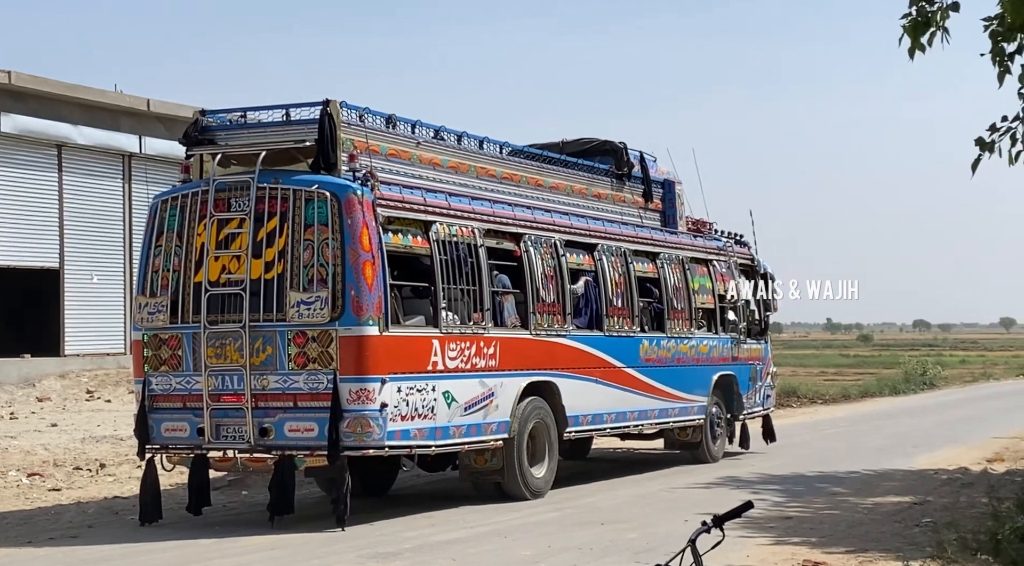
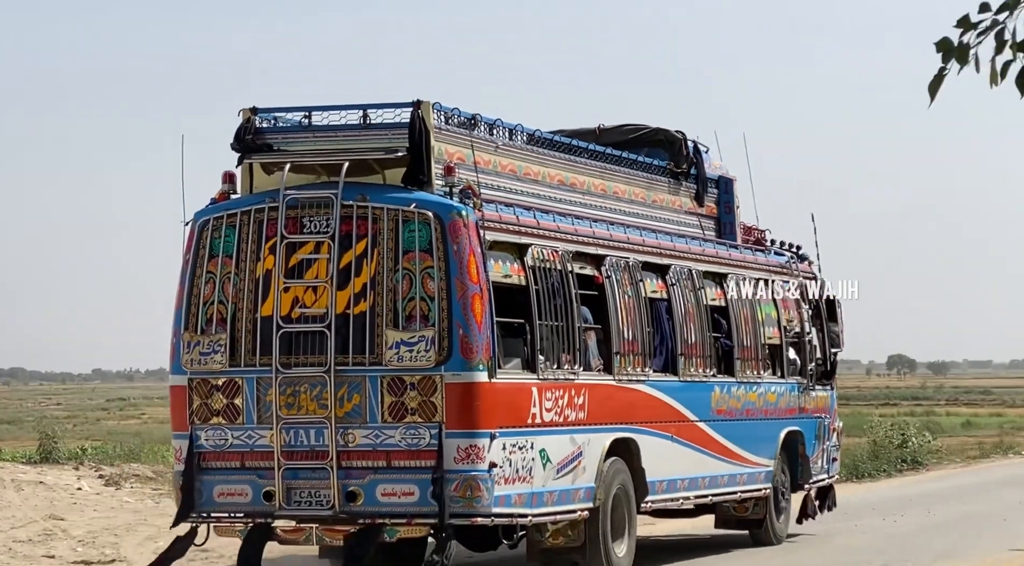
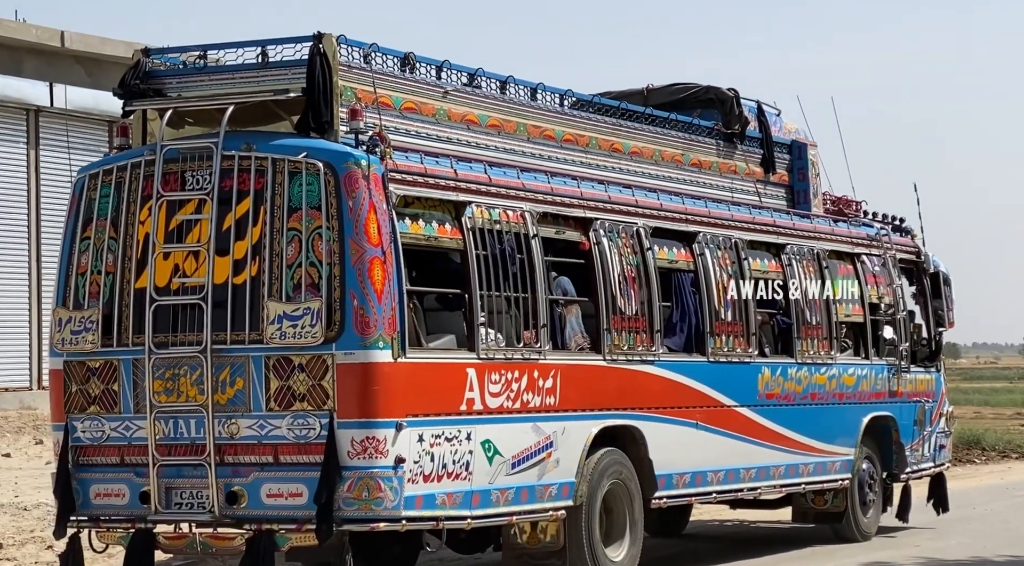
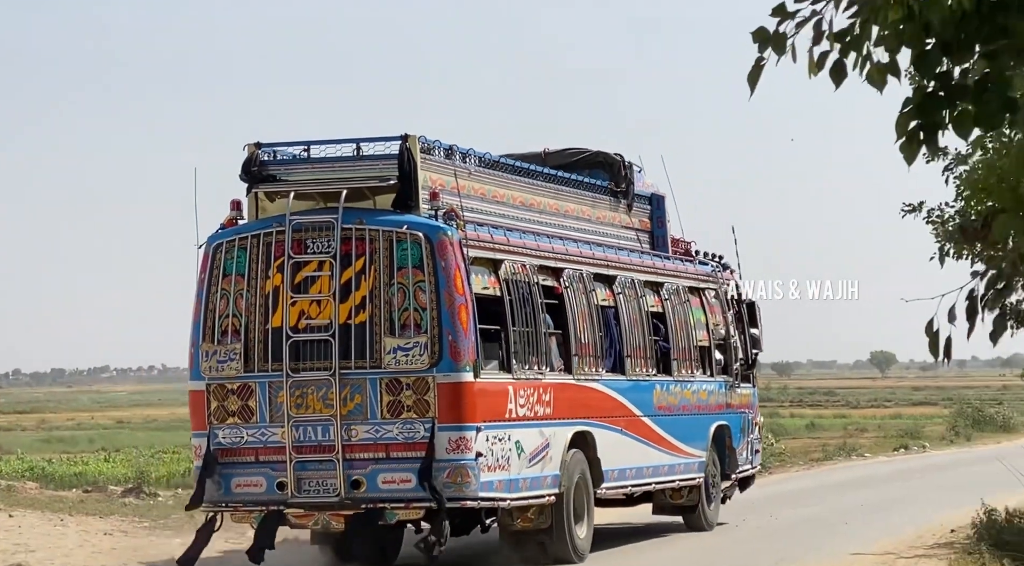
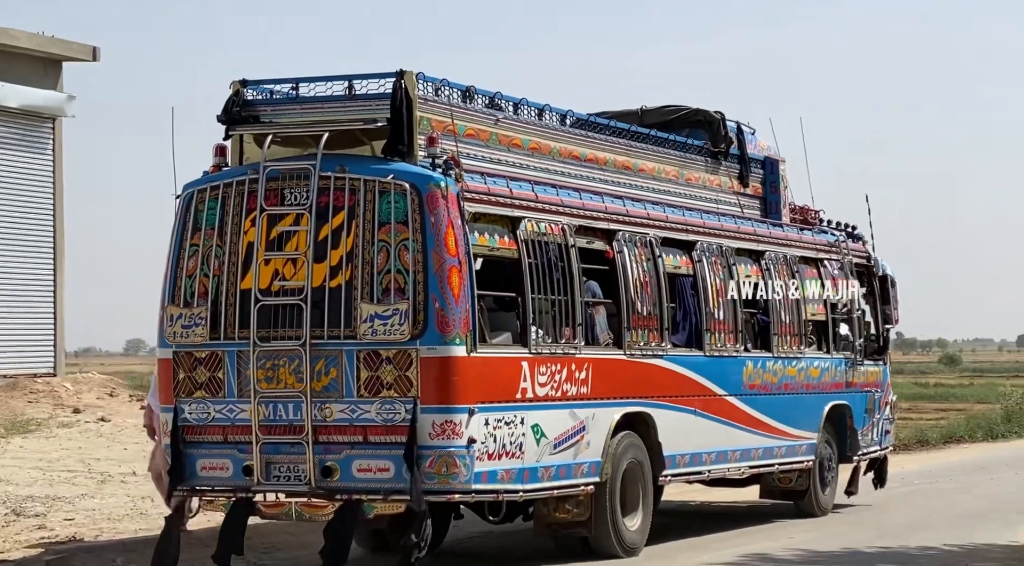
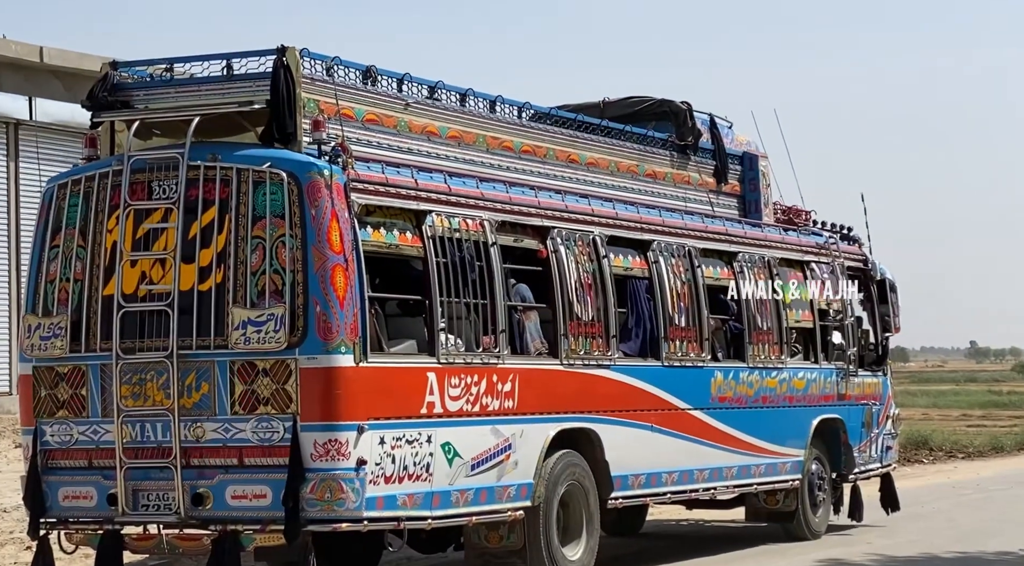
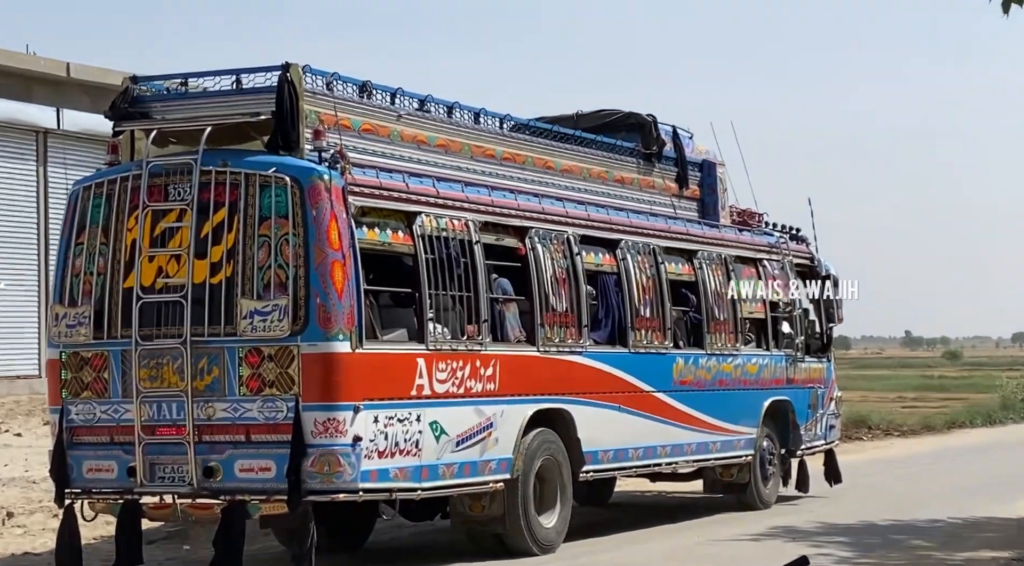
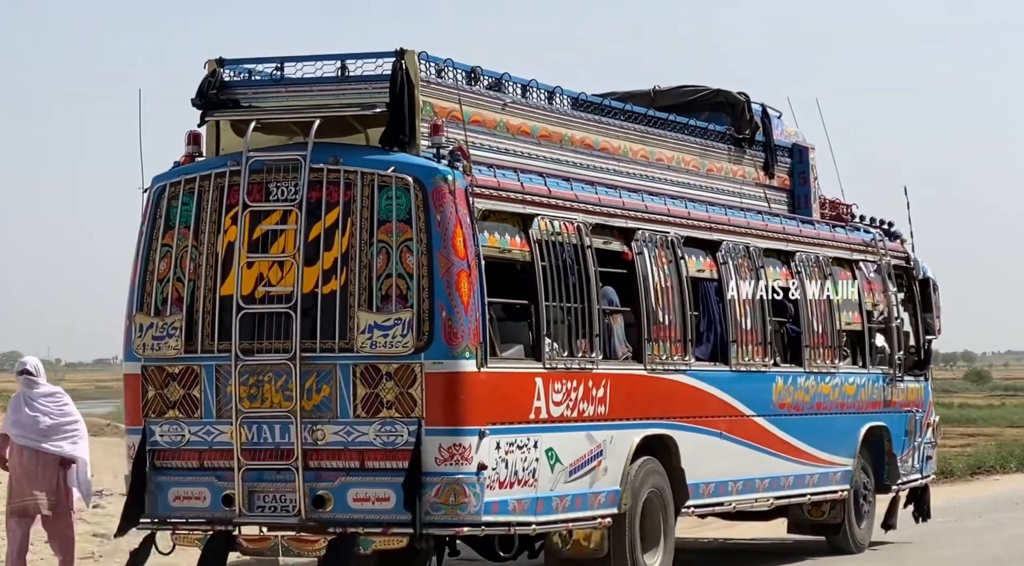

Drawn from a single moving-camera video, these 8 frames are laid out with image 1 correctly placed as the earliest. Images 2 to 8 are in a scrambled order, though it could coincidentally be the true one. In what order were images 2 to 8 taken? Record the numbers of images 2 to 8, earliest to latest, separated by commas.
7, 6, 3, 5, 8, 2, 4
